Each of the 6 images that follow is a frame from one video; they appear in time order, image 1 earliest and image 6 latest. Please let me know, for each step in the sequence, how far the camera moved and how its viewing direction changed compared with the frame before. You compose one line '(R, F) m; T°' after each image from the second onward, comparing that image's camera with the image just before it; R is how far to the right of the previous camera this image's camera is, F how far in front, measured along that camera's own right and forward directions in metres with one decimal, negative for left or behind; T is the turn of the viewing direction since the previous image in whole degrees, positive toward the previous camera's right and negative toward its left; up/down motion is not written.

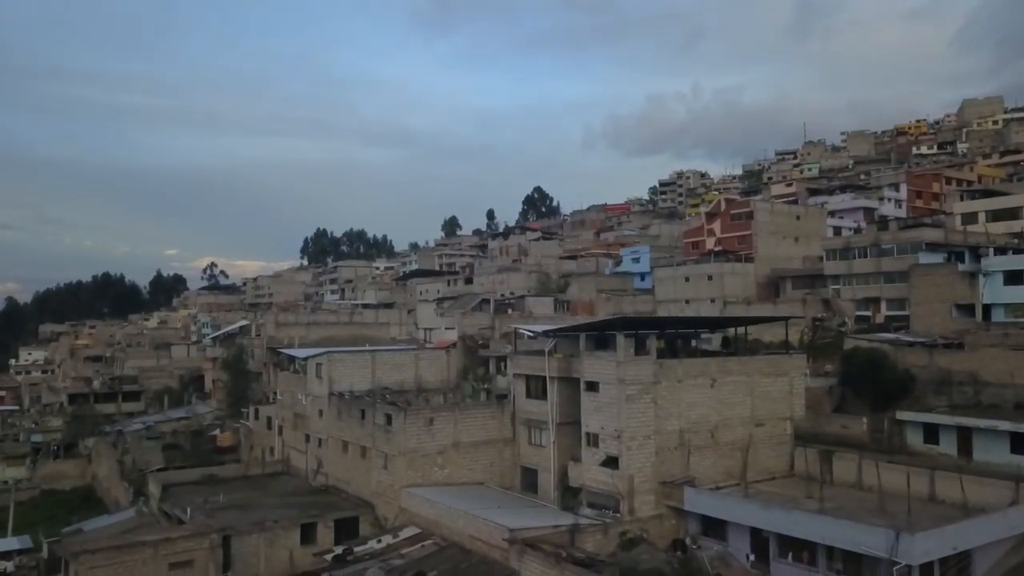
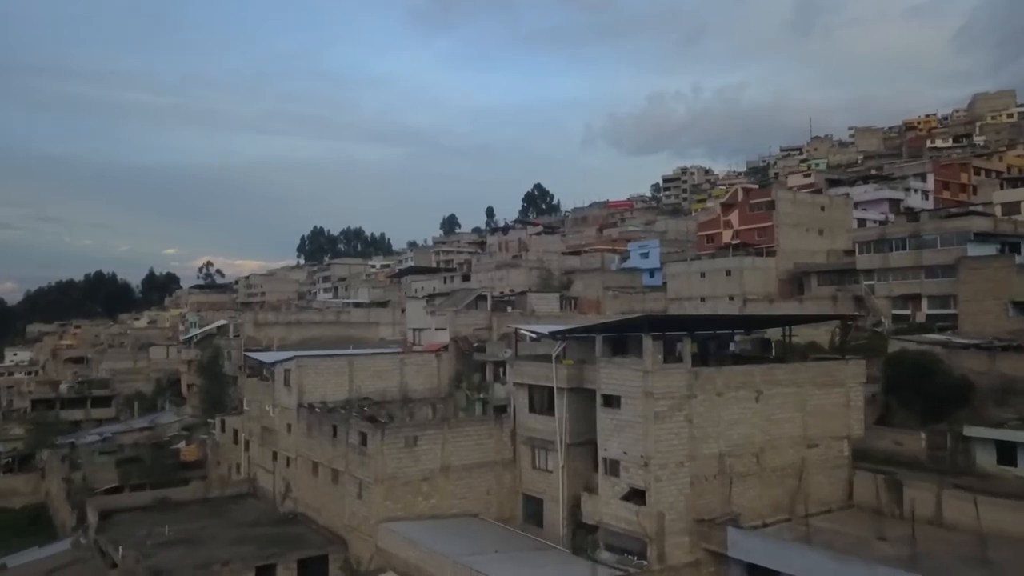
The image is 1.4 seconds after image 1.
(0.0, +3.4) m; 0°
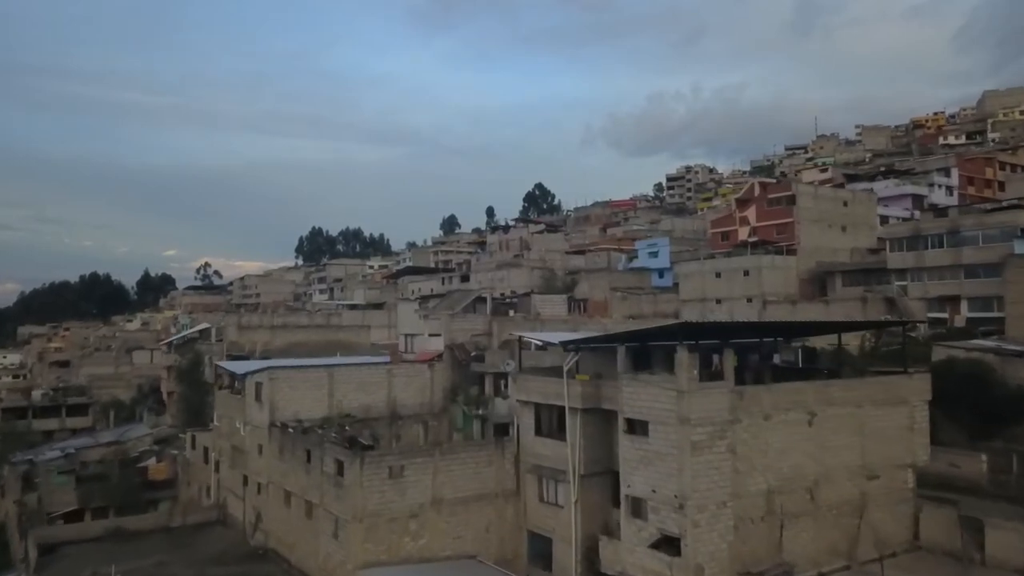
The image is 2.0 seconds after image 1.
(0.0, +2.6) m; 0°
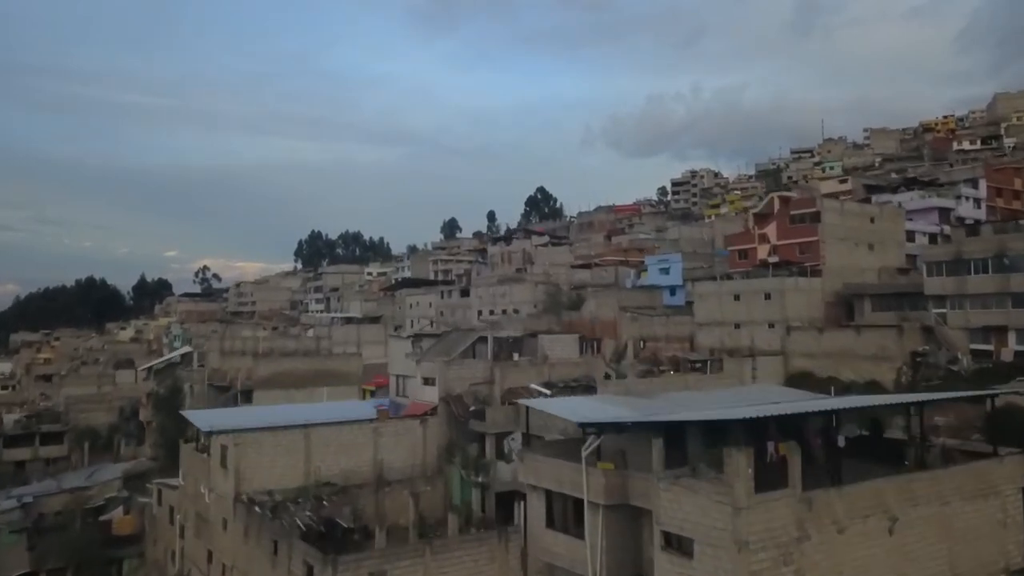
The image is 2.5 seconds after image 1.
(-0.1, +2.5) m; 0°
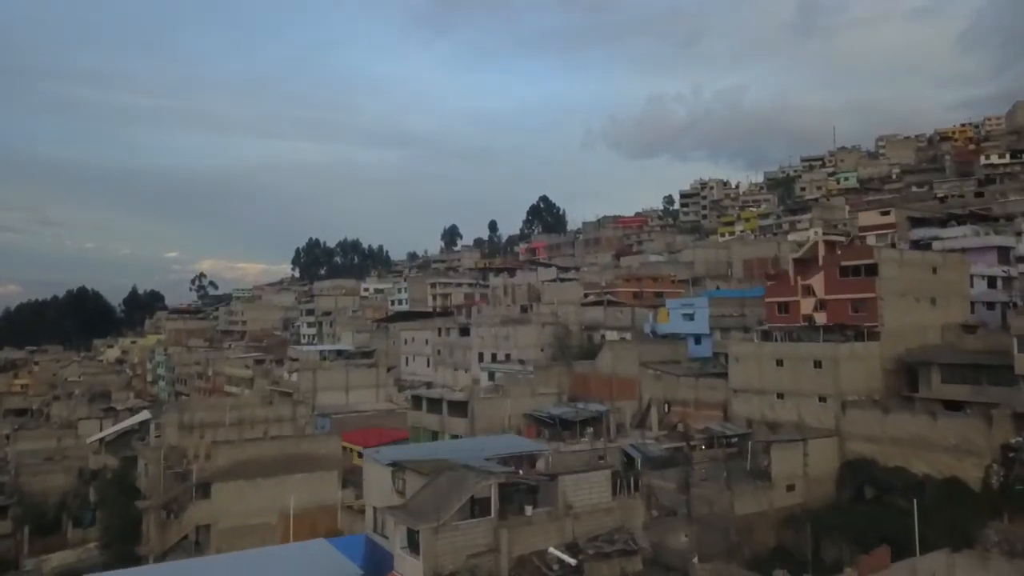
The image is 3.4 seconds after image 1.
(-0.1, +4.7) m; 0°
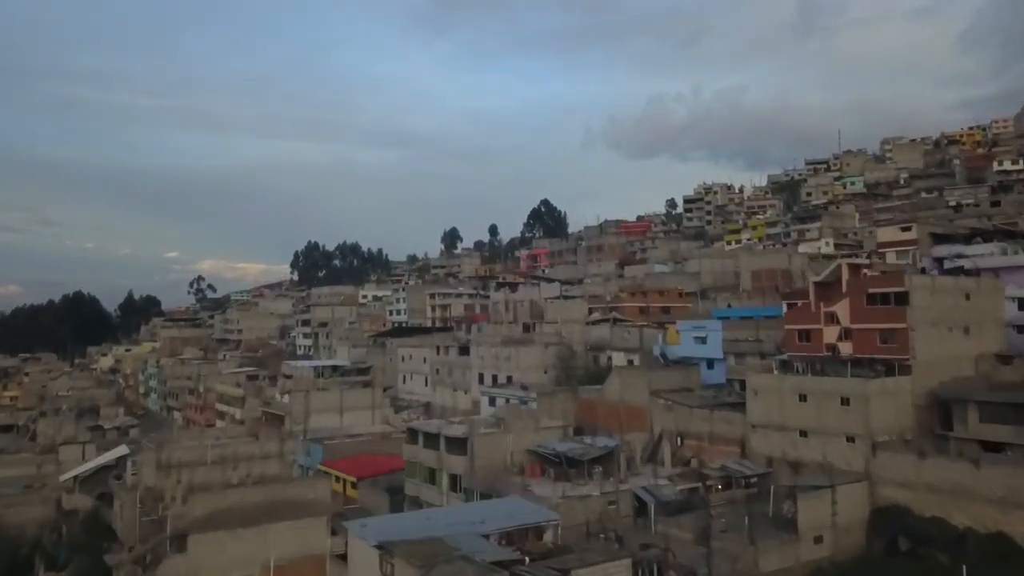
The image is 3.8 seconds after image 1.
(-0.1, +2.0) m; 0°
